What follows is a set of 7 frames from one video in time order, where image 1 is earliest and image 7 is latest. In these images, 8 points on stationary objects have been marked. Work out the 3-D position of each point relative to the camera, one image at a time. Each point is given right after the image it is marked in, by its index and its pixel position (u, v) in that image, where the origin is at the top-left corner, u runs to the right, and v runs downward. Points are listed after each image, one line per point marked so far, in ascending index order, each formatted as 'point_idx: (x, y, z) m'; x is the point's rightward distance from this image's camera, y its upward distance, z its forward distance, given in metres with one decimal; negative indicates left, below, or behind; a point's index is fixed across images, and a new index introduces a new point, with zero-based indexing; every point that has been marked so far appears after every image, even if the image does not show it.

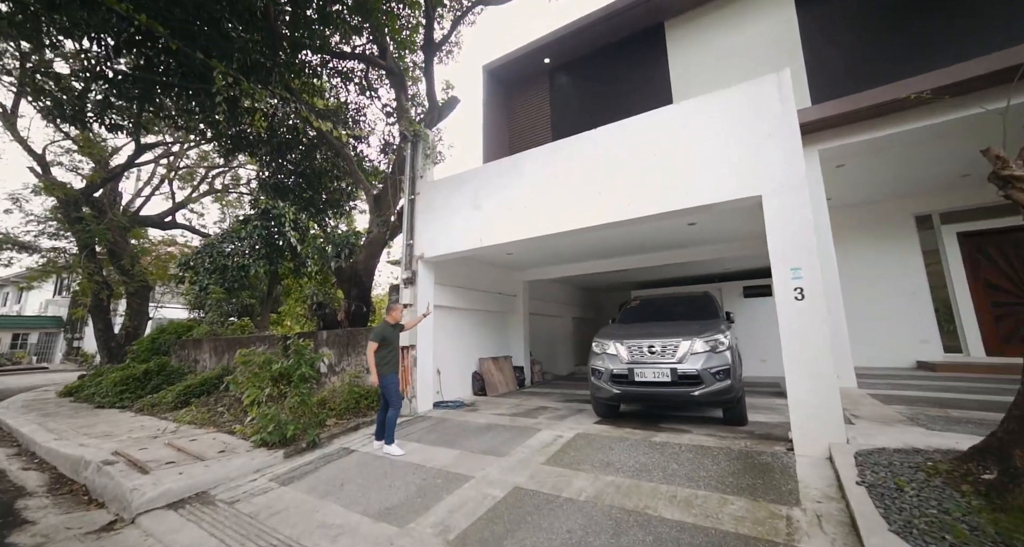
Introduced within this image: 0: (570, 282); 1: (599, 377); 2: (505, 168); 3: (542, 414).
0: (+1.7, -0.2, +11.1) m
1: (+1.1, -1.3, +4.6) m
2: (-0.1, +1.5, +5.6) m
3: (+0.5, -2.0, +5.6) m
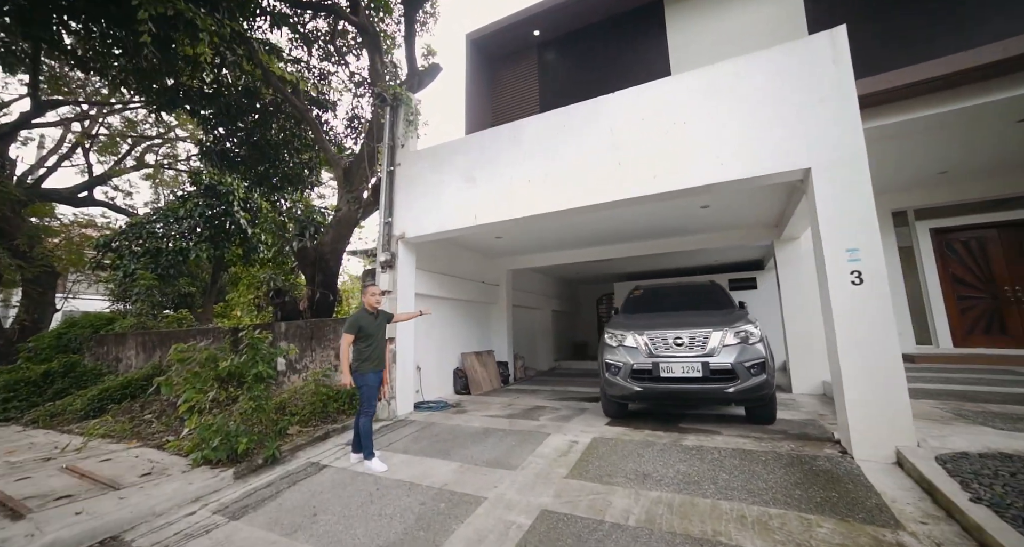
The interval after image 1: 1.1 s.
0: (+1.1, 0.0, +10.6) m
1: (+1.1, -1.1, +4.1) m
2: (-0.1, +1.7, +4.9) m
3: (+0.4, -1.8, +5.0) m
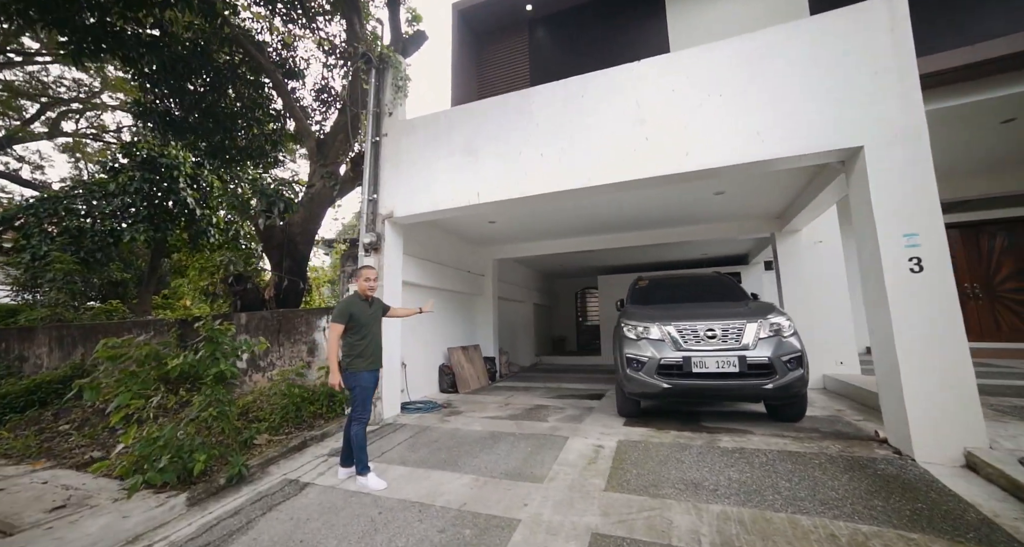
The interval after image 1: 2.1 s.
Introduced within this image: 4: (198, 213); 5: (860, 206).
0: (+0.6, +0.2, +10.1) m
1: (+1.2, -0.9, +3.7) m
2: (0.0, +1.9, +4.4) m
3: (+0.4, -1.7, +4.5) m
4: (-4.8, +1.0, +6.0) m
5: (+2.8, +0.6, +3.1) m
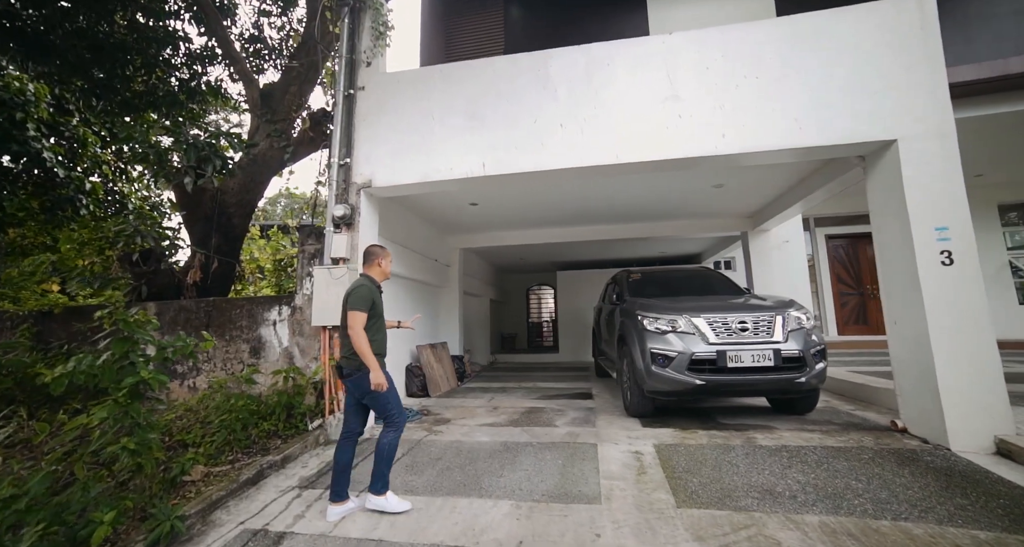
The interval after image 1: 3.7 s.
0: (-0.4, +0.4, +9.6) m
1: (+1.4, -0.8, +3.4) m
2: (+0.1, +2.0, +3.8) m
3: (+0.4, -1.5, +4.1) m
4: (-5.0, +1.2, +4.5) m
5: (+3.1, +0.6, +3.2) m
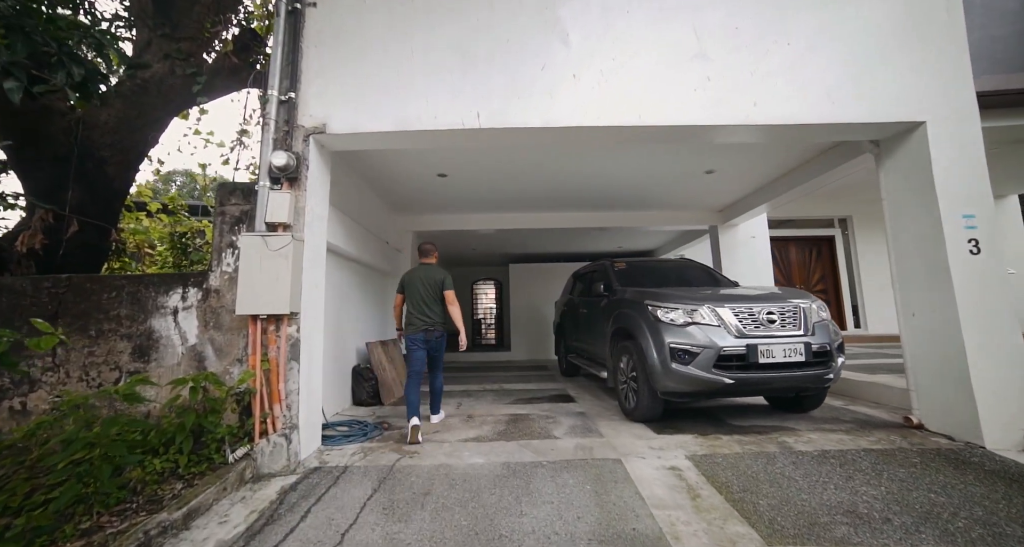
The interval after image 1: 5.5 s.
0: (-1.5, +0.6, +8.7) m
1: (+1.3, -0.7, +3.0) m
2: (+0.1, +2.2, +3.2) m
3: (+0.3, -1.4, +3.4) m
4: (-5.0, +1.5, +2.9) m
5: (+3.1, +0.7, +3.0) m
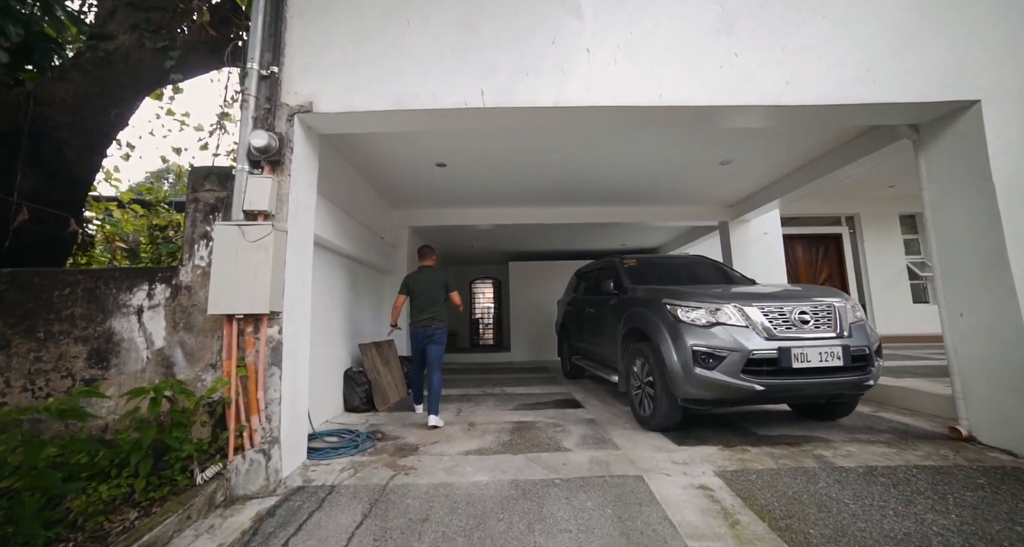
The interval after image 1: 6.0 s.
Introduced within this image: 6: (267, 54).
0: (-1.5, +0.7, +8.4) m
1: (+1.4, -0.7, +2.7) m
2: (+0.1, +2.2, +2.9) m
3: (+0.3, -1.3, +3.2) m
4: (-4.9, +1.6, +2.5) m
5: (+3.2, +0.7, +2.8) m
6: (-1.7, +1.5, +2.7) m
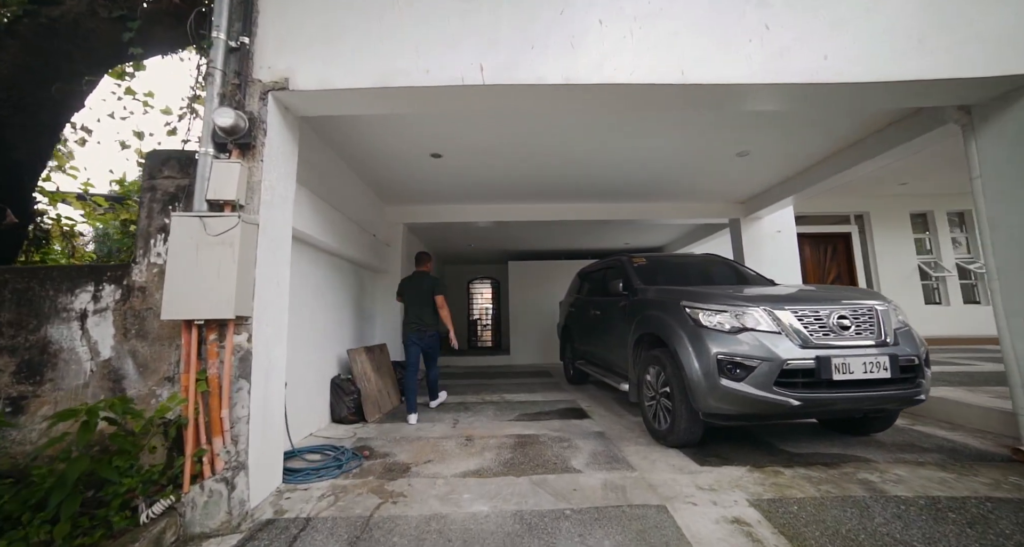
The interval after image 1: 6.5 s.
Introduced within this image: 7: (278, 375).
0: (-1.5, +0.7, +8.1) m
1: (+1.4, -0.7, +2.4) m
2: (+0.2, +2.2, +2.5) m
3: (+0.3, -1.3, +2.8) m
4: (-4.9, +1.6, +2.2) m
5: (+3.2, +0.7, +2.5) m
6: (-1.7, +1.5, +2.4) m
7: (-1.4, -0.6, +2.4) m
